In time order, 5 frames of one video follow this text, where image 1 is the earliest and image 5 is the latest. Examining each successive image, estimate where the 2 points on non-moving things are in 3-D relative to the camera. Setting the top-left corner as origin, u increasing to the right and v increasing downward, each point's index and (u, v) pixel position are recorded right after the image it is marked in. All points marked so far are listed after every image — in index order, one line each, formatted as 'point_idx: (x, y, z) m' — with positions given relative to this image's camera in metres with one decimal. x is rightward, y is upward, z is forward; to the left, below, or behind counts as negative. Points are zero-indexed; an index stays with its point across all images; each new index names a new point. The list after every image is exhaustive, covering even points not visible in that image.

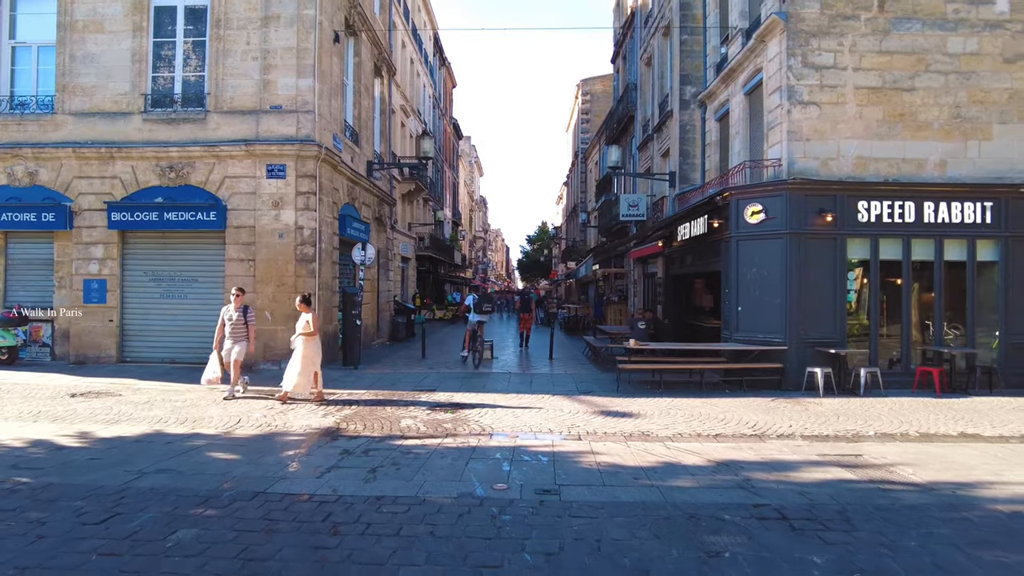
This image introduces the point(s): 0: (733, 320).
0: (+3.9, -0.6, +11.8) m
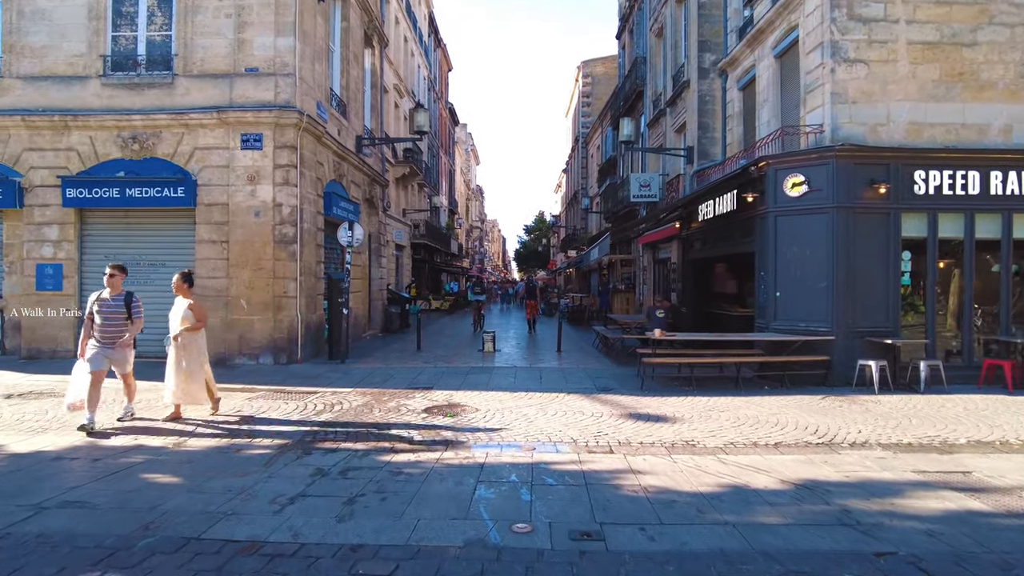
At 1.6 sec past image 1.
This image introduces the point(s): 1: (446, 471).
0: (+4.0, -0.3, +10.5) m
1: (-0.5, -1.4, +5.0) m
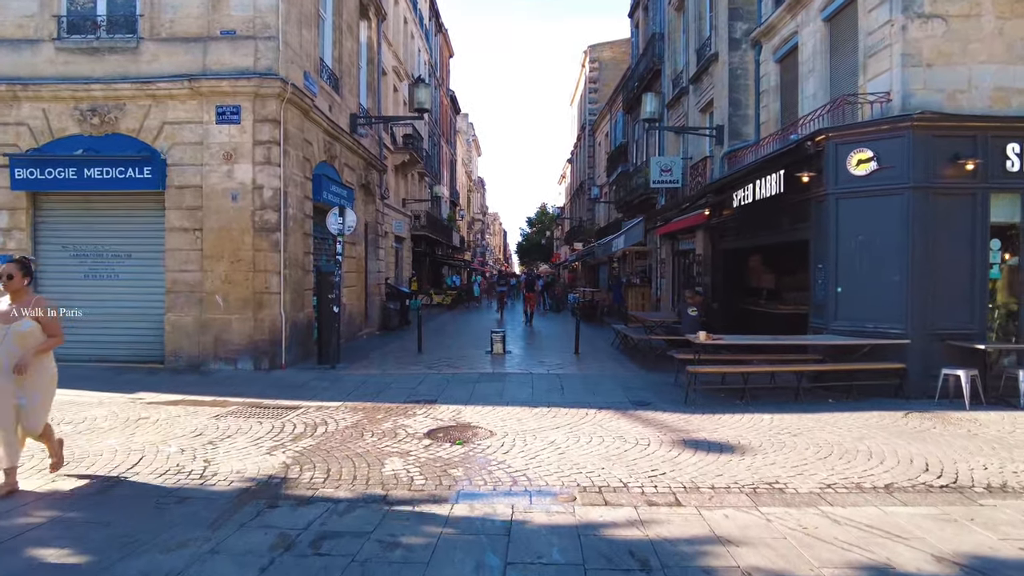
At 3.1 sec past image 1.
0: (+4.2, -0.3, +9.0) m
1: (-0.3, -1.3, +3.6) m
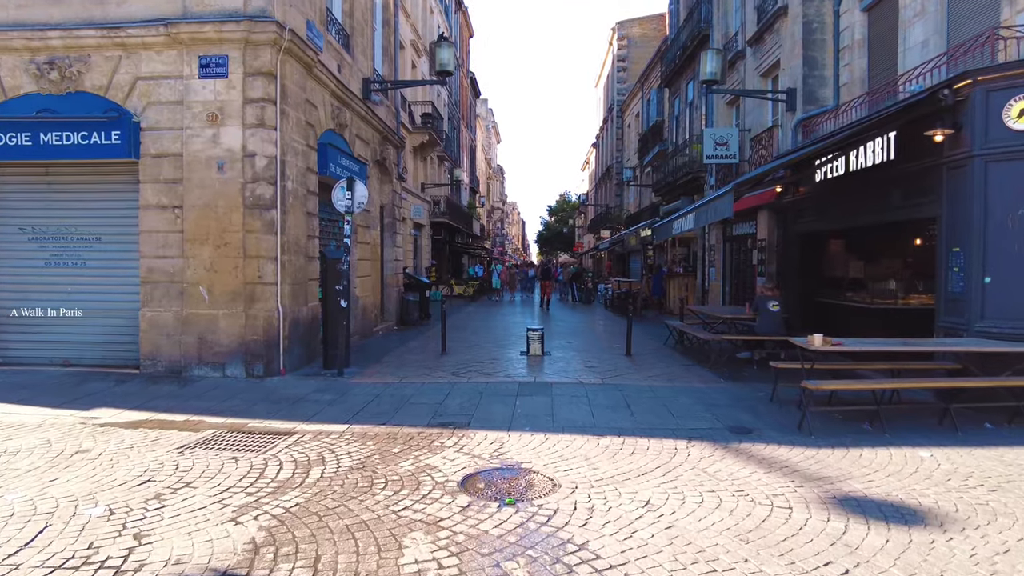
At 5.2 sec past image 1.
0: (+4.7, -0.1, +7.0) m
1: (+0.1, -1.3, +1.7) m
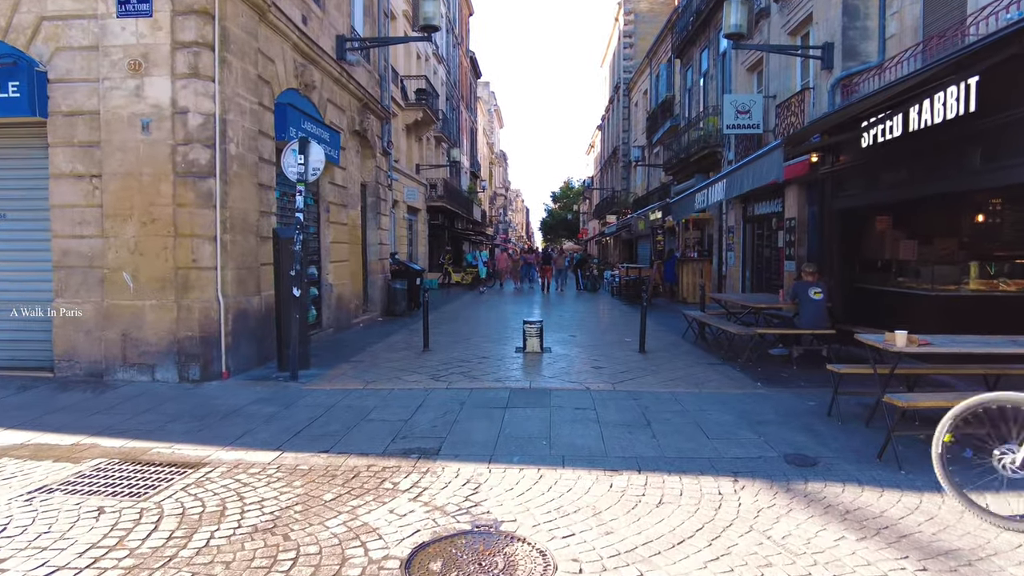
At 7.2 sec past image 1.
0: (+4.6, 0.0, +5.5) m
1: (0.0, -1.3, +0.2) m
